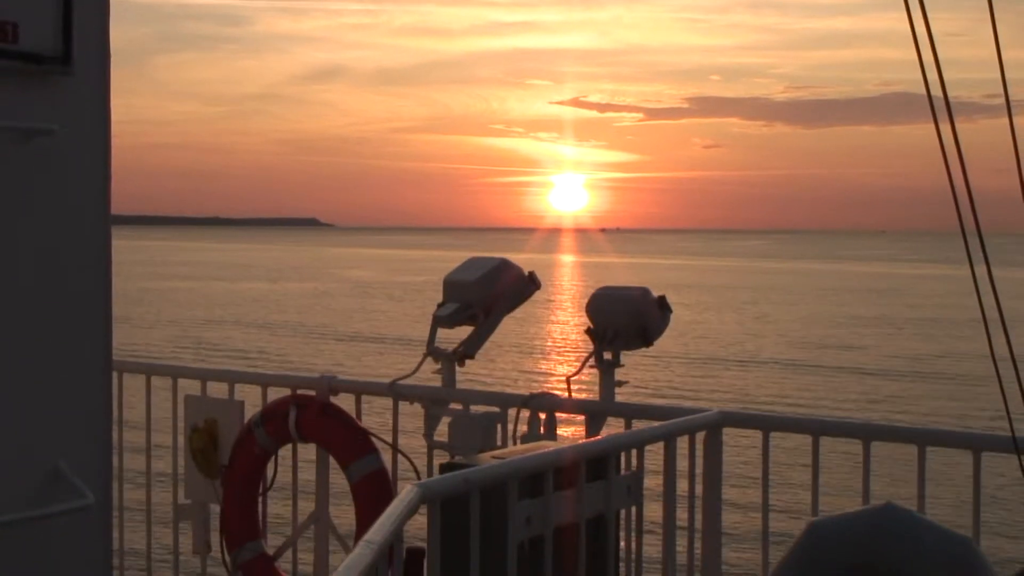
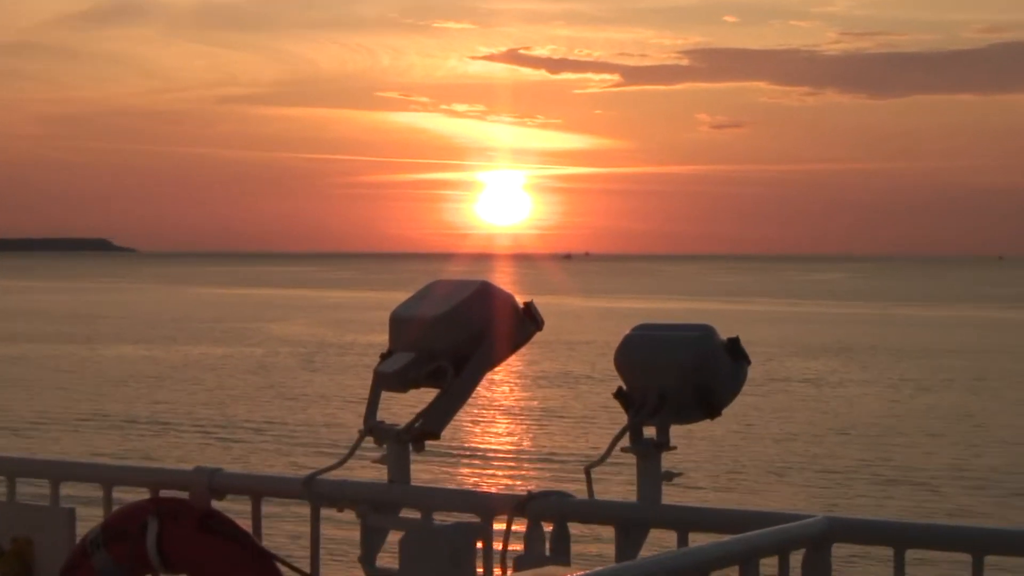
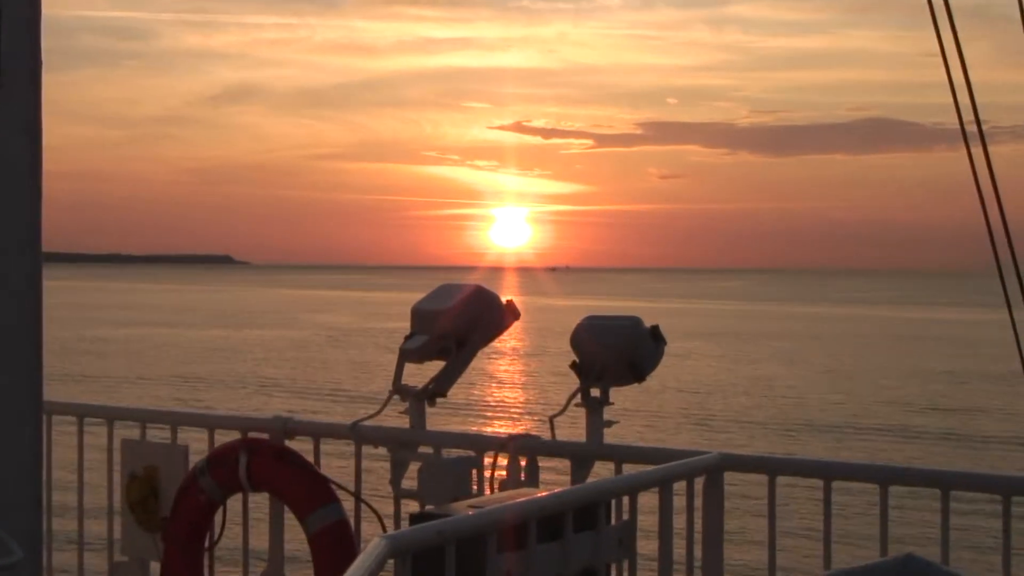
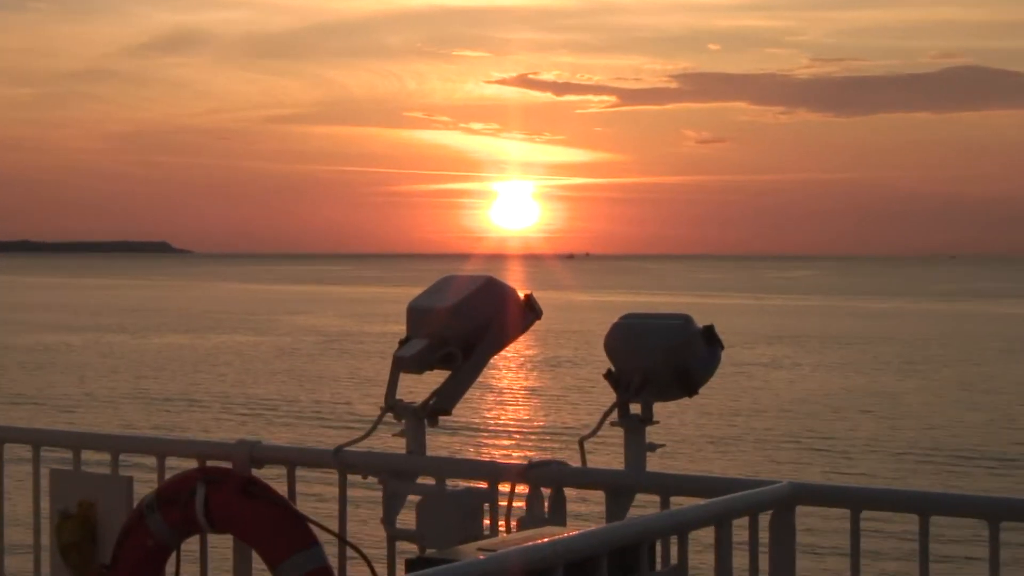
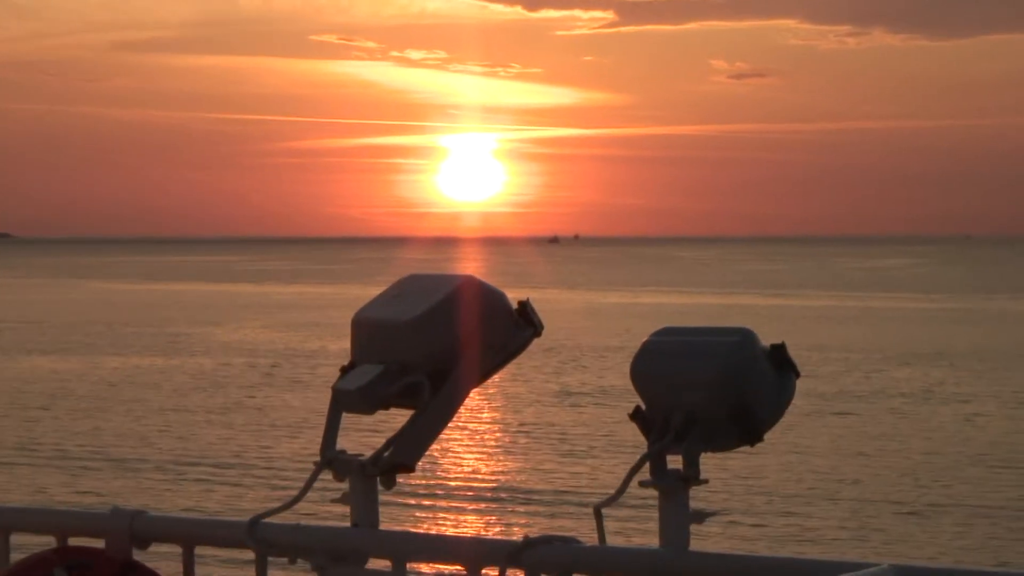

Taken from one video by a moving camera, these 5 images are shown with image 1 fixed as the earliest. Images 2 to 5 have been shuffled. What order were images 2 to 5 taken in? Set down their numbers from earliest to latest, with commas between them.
3, 4, 2, 5
